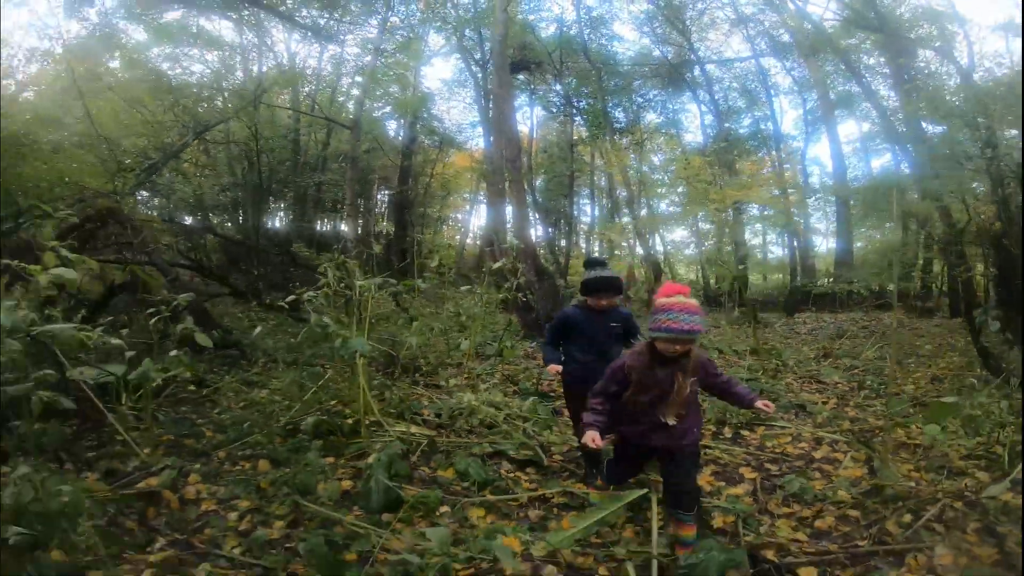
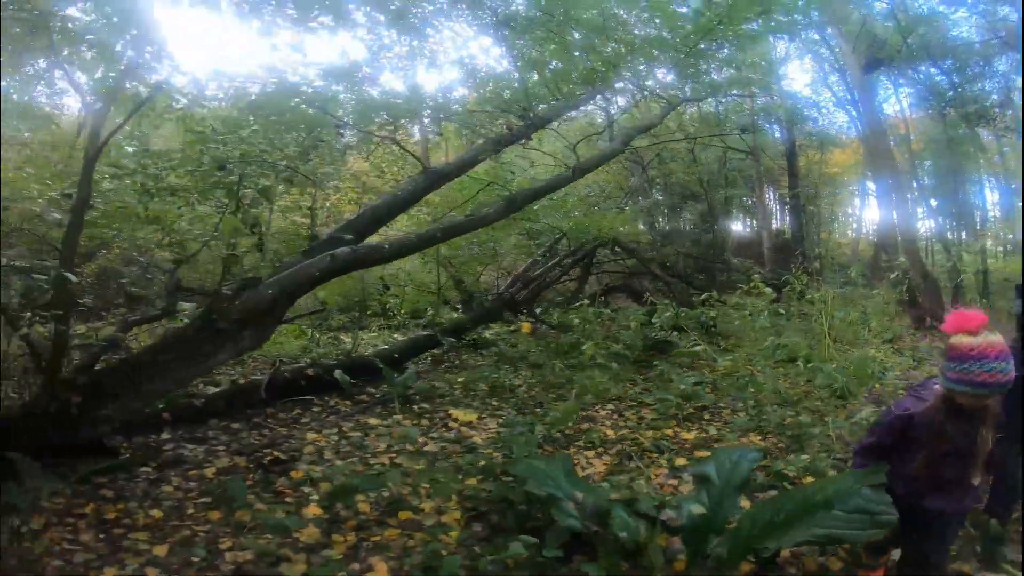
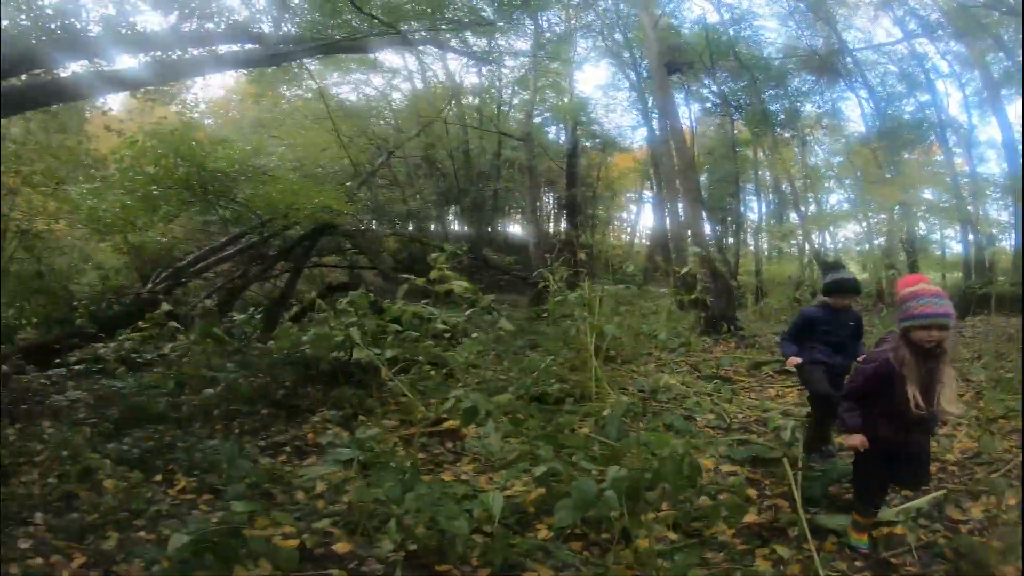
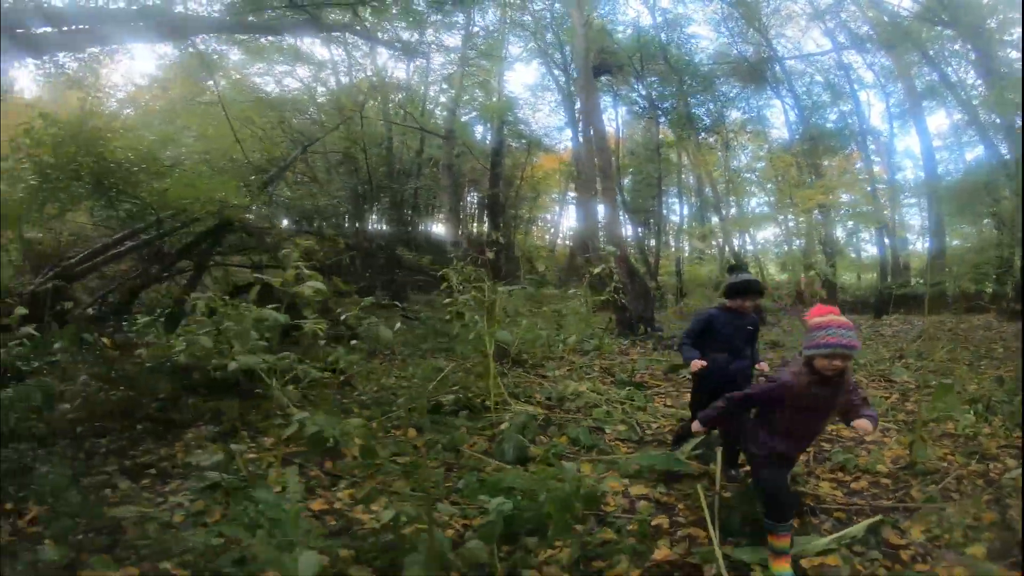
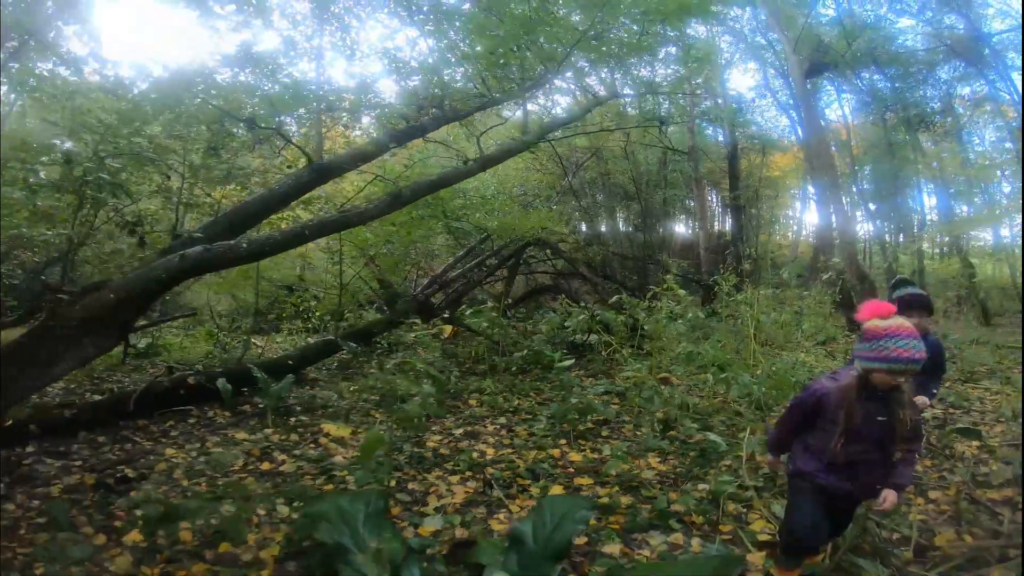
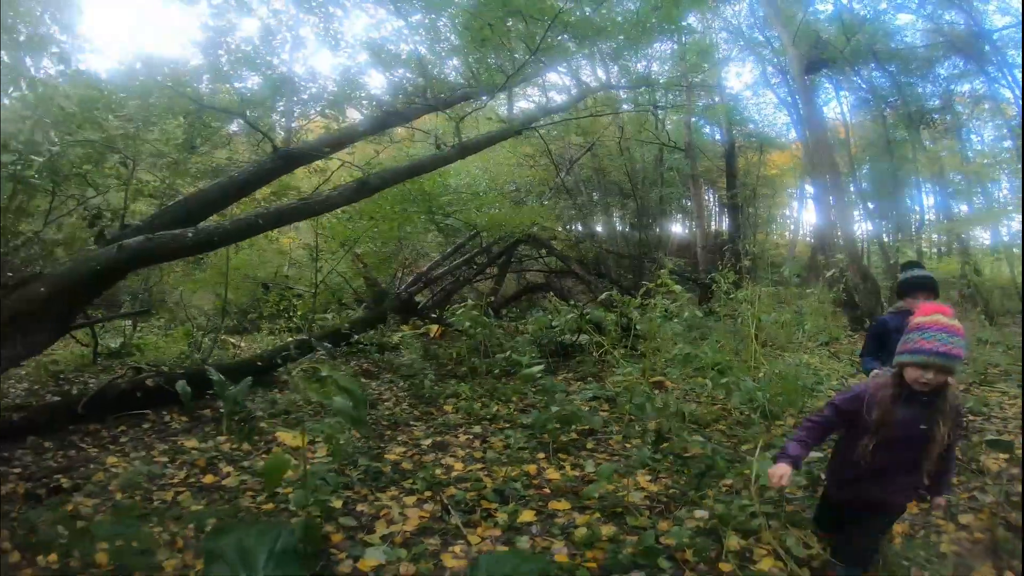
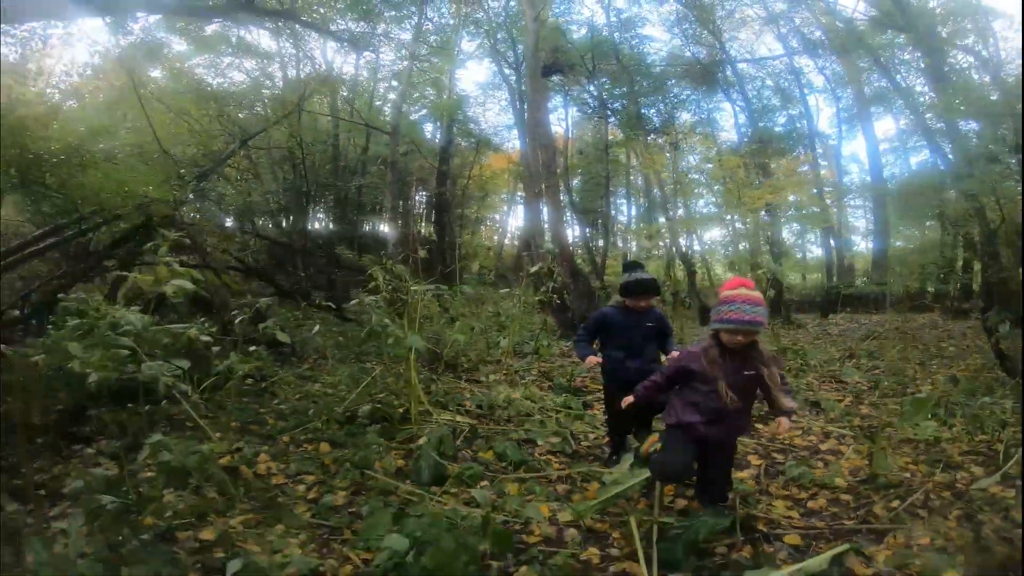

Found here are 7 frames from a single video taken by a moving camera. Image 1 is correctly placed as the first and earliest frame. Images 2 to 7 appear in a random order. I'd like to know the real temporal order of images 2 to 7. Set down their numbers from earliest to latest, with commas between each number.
7, 4, 3, 6, 5, 2
